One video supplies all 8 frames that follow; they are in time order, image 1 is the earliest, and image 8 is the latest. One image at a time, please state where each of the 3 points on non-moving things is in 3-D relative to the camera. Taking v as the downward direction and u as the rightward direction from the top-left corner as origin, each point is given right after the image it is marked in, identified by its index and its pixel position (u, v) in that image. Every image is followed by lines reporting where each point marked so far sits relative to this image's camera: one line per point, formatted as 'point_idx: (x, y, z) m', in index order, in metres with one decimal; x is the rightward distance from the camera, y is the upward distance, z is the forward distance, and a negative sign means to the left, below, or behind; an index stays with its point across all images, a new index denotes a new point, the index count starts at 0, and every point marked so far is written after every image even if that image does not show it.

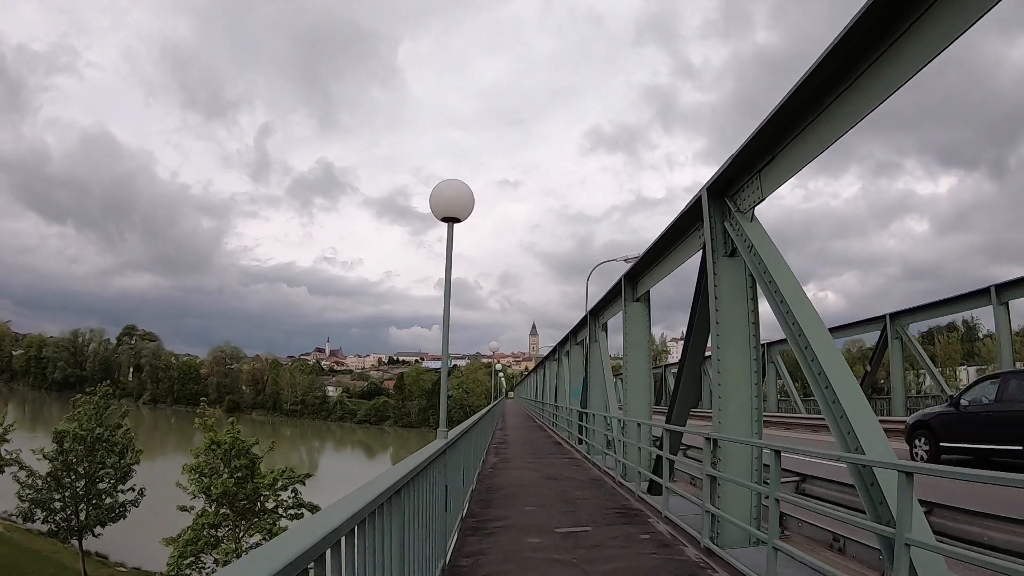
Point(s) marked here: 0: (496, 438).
0: (-0.4, -3.8, +16.8) m
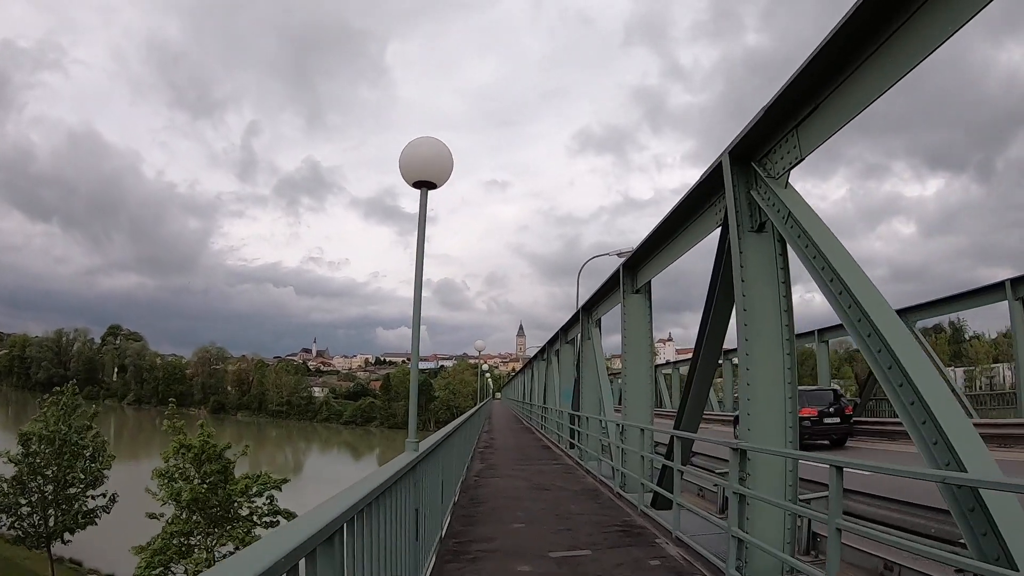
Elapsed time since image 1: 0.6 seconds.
0: (-0.7, -3.8, +16.3) m
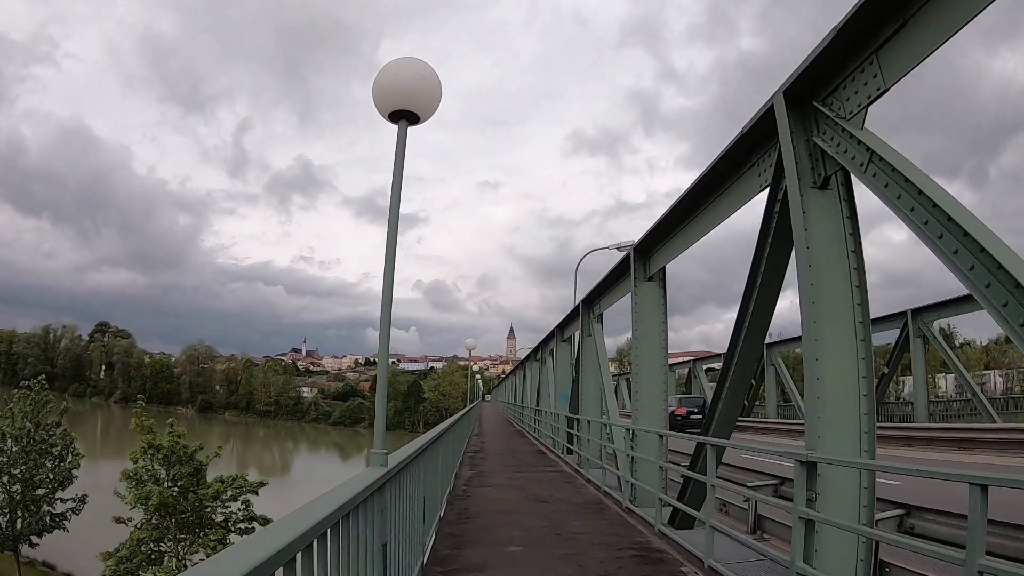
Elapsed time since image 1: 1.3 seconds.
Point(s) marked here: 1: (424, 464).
0: (-0.9, -3.7, +15.7) m
1: (-1.0, -1.9, +6.9) m
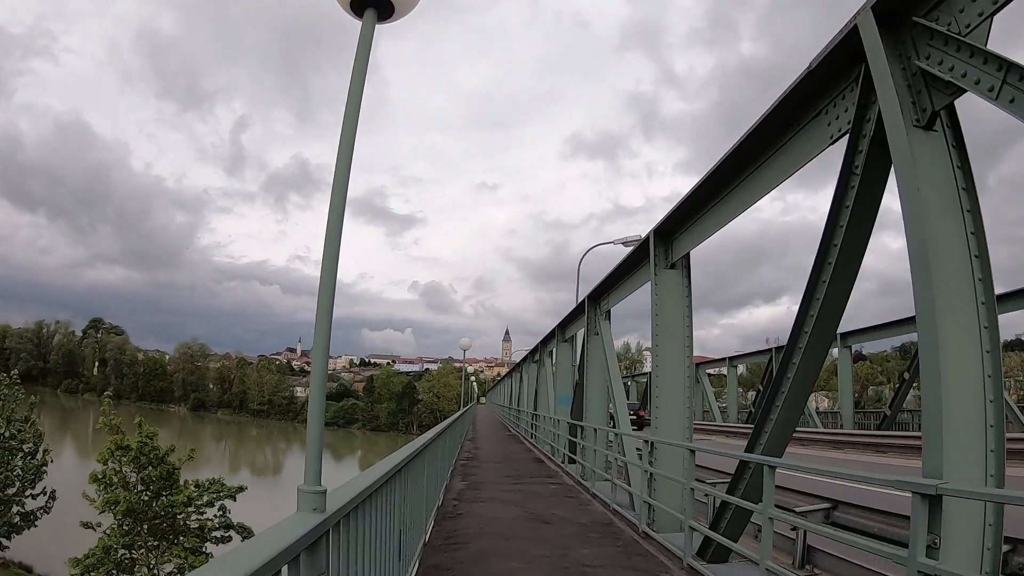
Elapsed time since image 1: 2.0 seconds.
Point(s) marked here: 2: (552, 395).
0: (-1.0, -3.7, +15.2) m
1: (-1.0, -1.8, +6.4) m
2: (+0.9, -2.4, +15.2) m
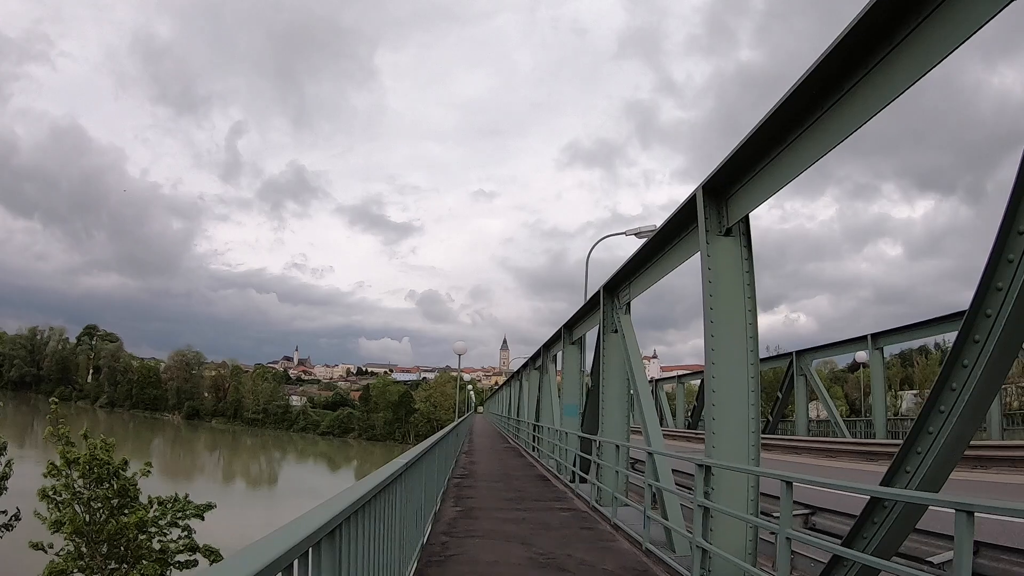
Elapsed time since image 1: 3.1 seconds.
0: (-1.1, -3.7, +14.3) m
1: (-1.0, -1.7, +5.6) m
2: (+0.9, -2.4, +14.3) m
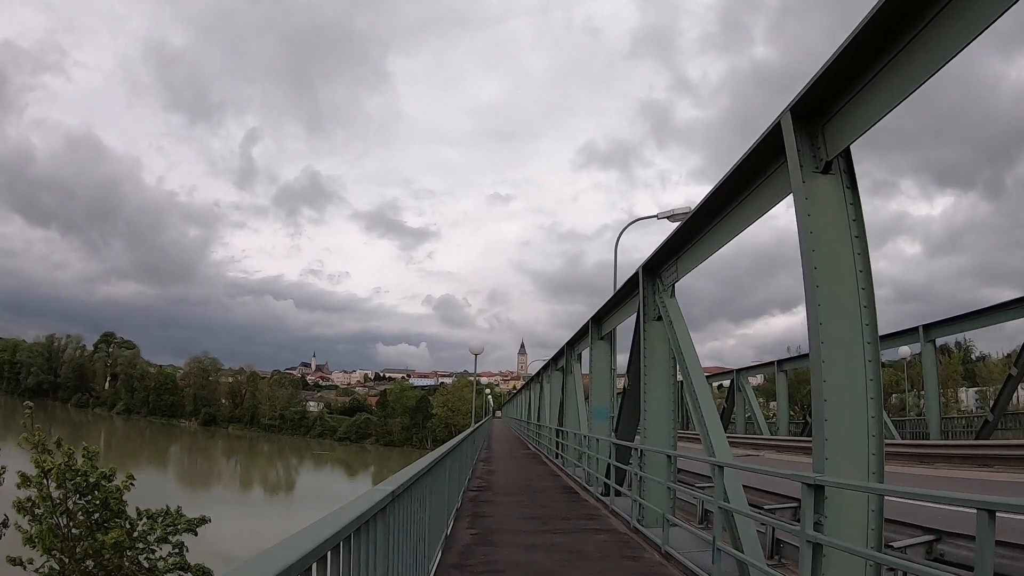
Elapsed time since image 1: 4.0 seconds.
0: (-0.7, -3.7, +13.7) m
1: (-0.9, -1.6, +4.9) m
2: (+1.3, -2.4, +13.7) m
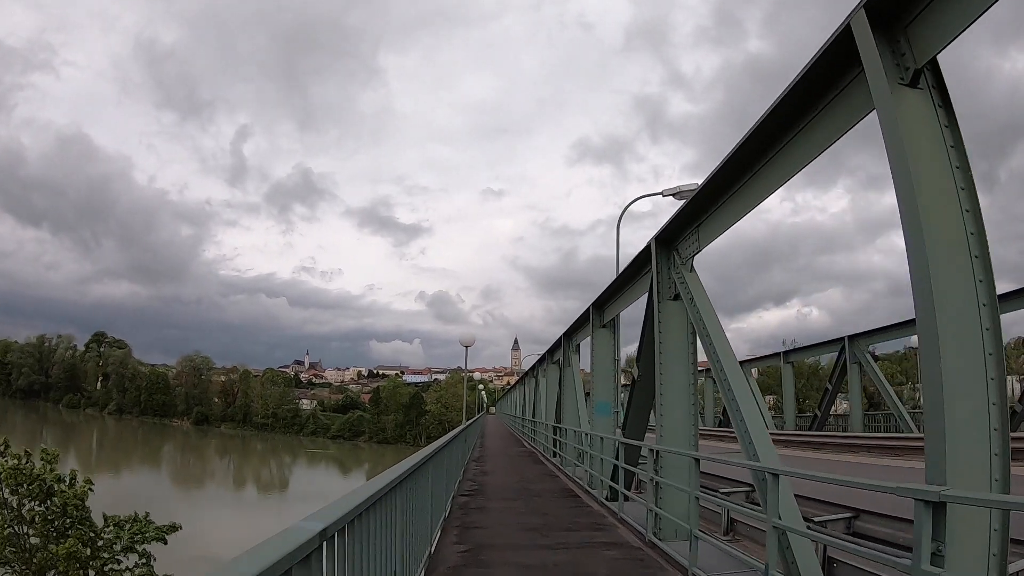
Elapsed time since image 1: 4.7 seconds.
0: (-0.8, -3.5, +13.2) m
1: (-0.9, -1.5, +4.4) m
2: (+1.2, -2.2, +13.2) m
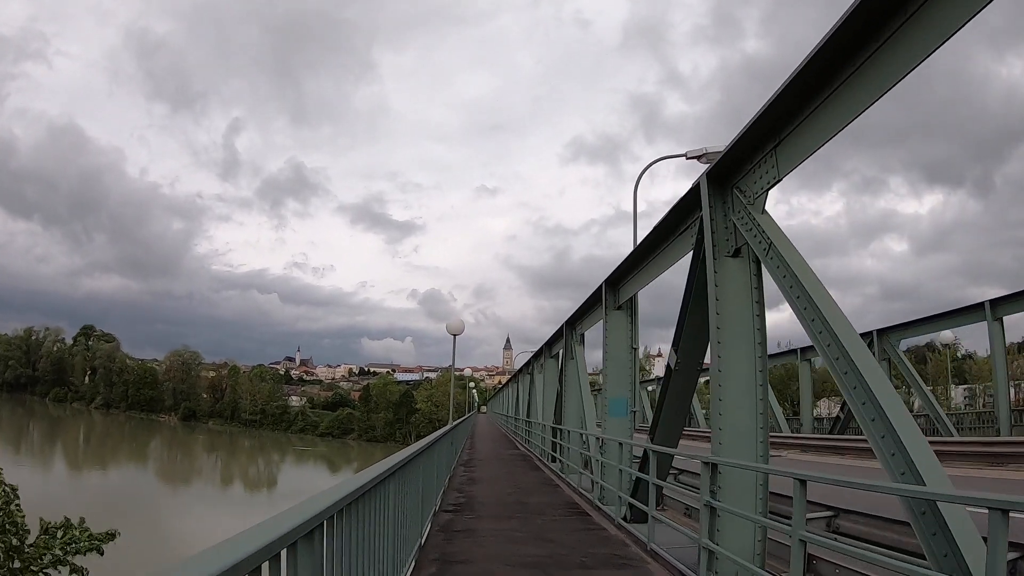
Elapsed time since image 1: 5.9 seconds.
0: (-0.9, -3.4, +12.4) m
1: (-0.9, -1.4, +3.6) m
2: (+1.0, -2.1, +12.4) m
